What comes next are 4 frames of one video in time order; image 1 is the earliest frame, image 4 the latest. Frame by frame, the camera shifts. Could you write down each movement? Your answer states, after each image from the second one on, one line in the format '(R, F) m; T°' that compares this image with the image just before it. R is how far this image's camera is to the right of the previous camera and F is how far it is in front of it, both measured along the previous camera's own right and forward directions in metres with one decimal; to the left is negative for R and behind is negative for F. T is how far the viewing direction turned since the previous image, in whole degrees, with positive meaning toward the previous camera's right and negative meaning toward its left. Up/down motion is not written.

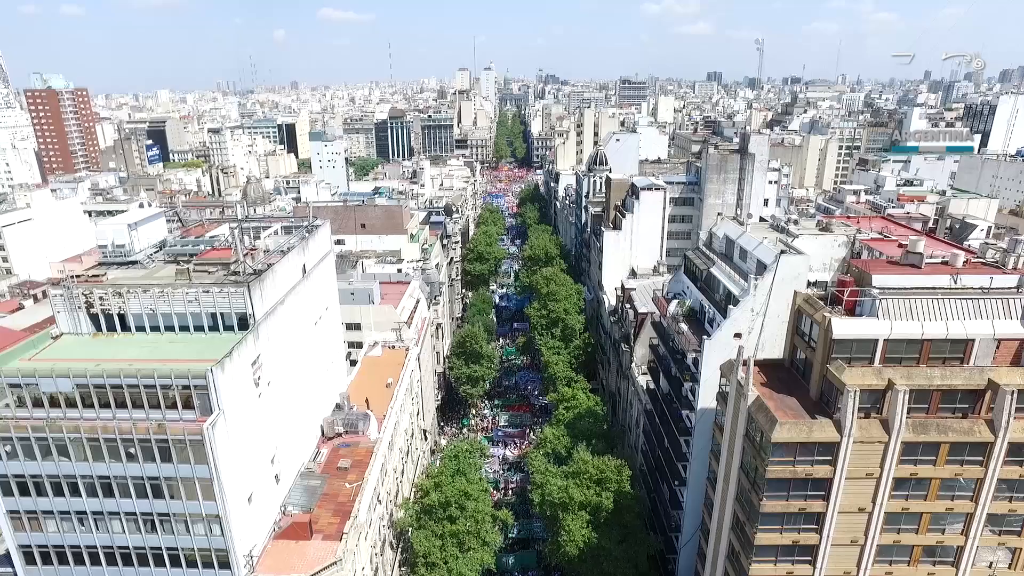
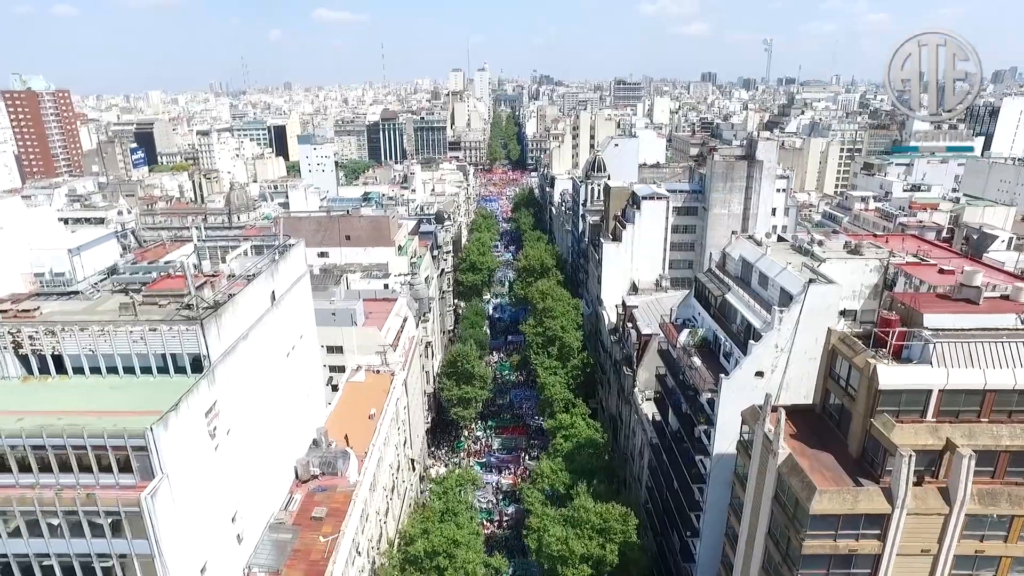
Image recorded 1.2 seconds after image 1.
(+0.1, +3.2) m; 0°
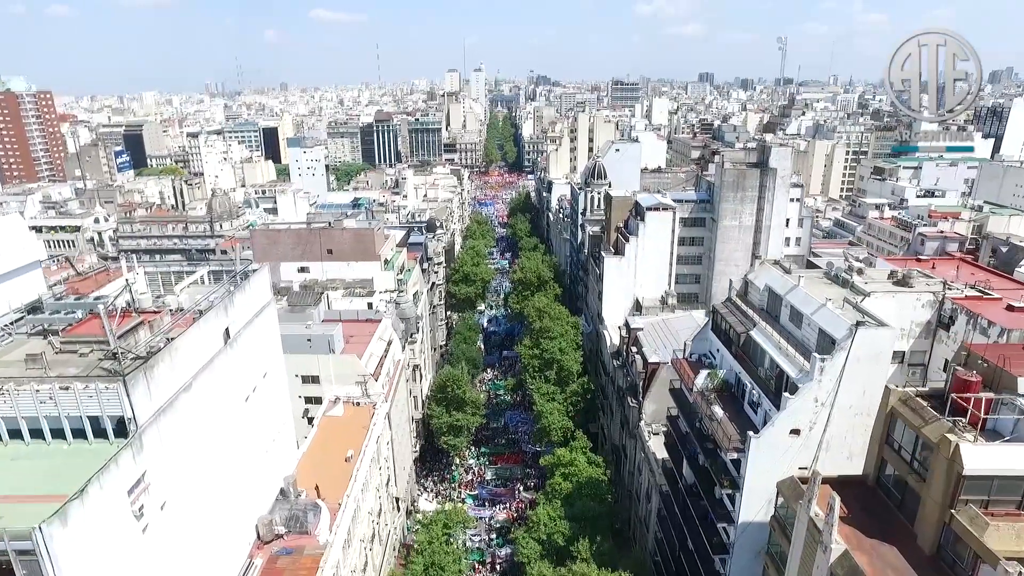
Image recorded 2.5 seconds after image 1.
(+0.2, +3.9) m; 0°
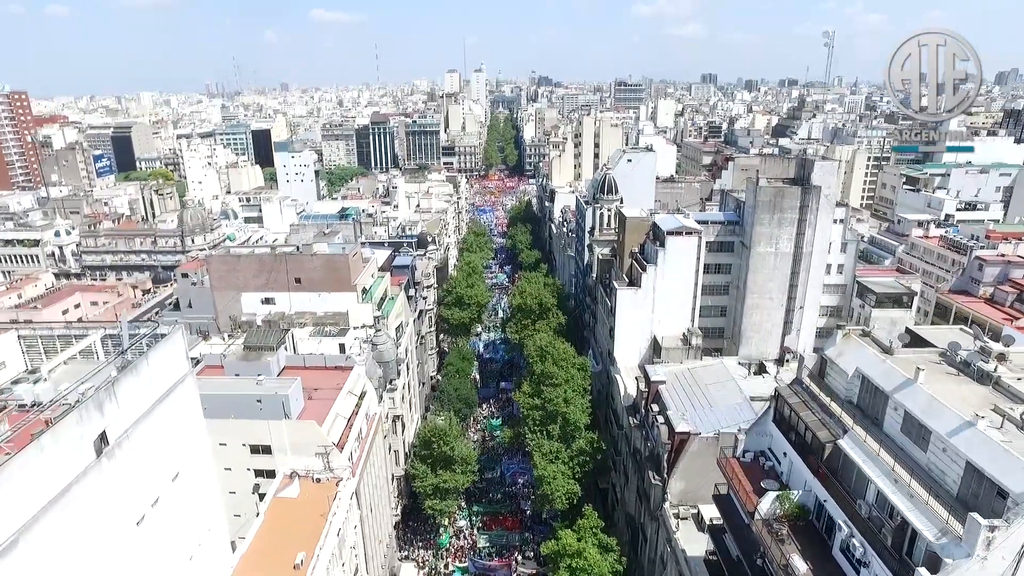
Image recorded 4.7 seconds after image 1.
(+0.3, +7.2) m; 0°
